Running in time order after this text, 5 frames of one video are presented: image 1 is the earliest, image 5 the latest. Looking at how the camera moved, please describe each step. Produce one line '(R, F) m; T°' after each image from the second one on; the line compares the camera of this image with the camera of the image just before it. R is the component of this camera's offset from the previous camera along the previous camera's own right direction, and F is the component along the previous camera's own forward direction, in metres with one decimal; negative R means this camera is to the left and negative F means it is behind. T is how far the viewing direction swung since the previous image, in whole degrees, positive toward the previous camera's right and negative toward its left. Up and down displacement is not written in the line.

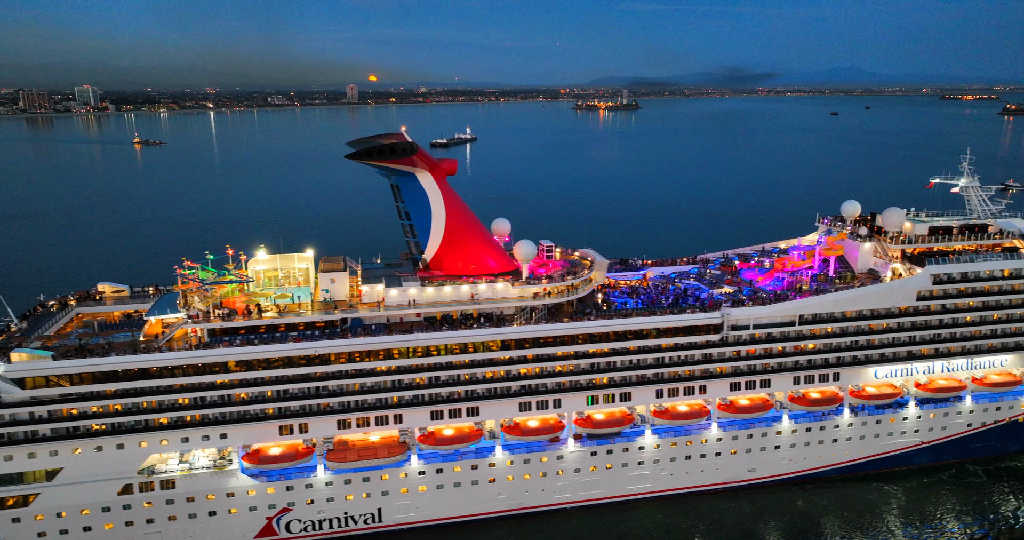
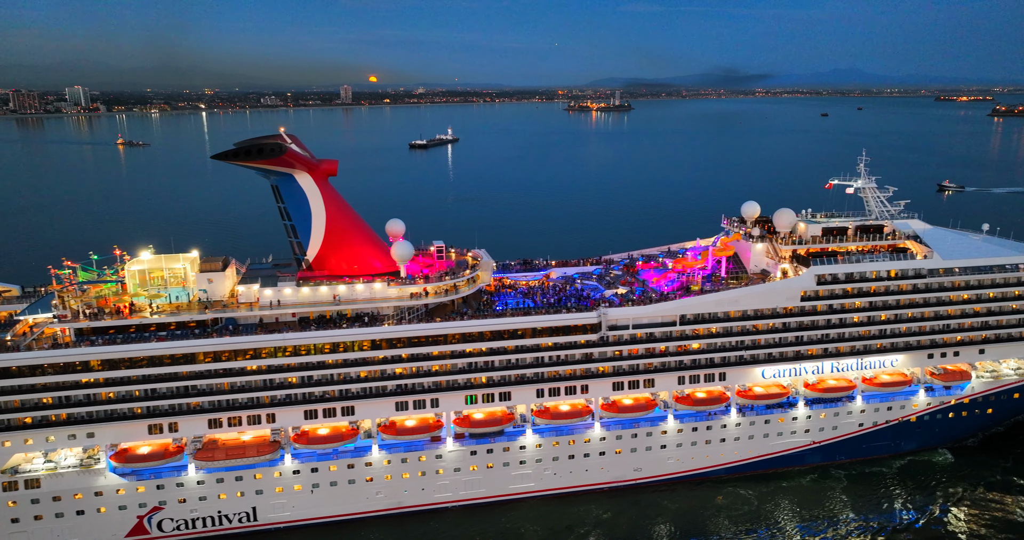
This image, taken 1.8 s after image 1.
(+2.8, -0.1) m; 0°
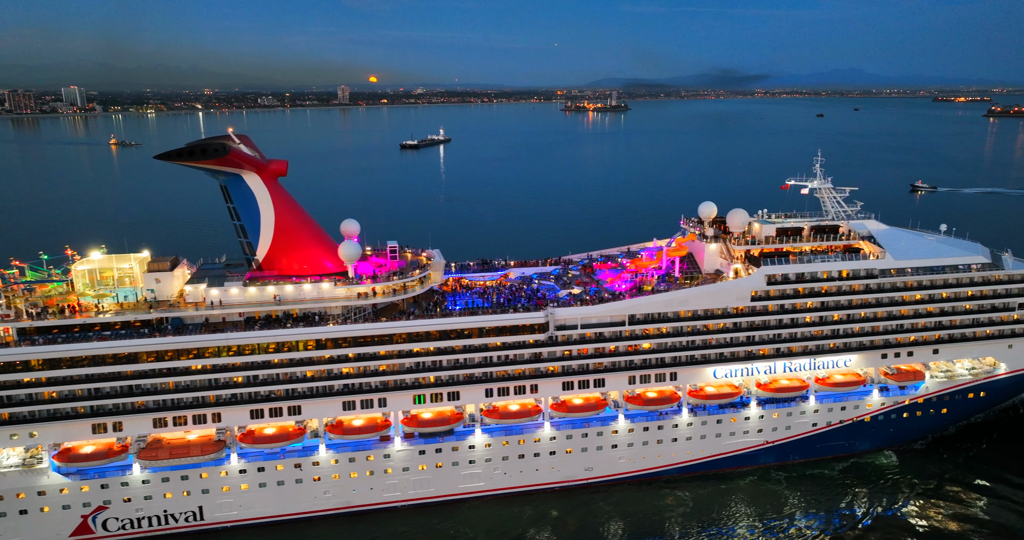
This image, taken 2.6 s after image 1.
(+1.2, 0.0) m; 0°
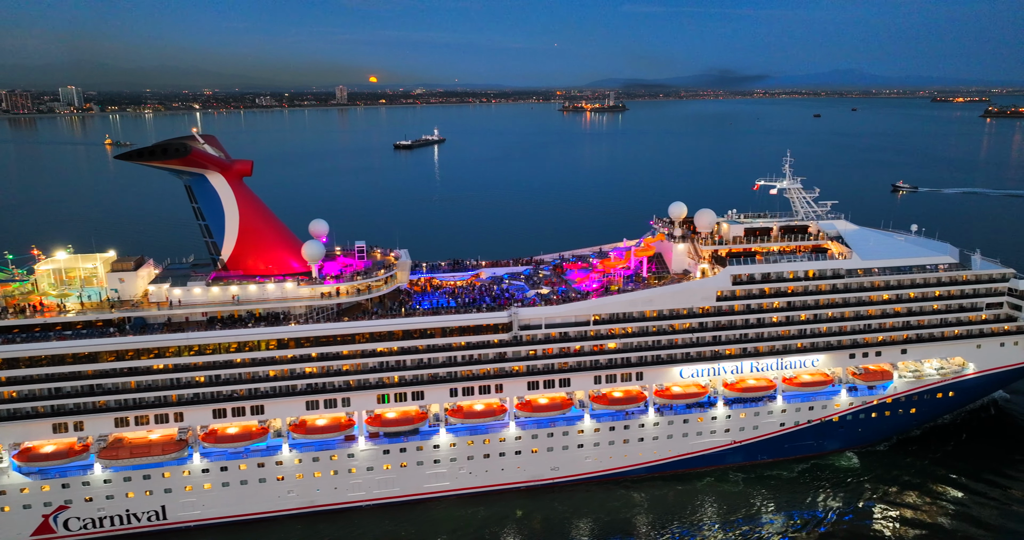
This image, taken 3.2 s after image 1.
(+0.8, 0.0) m; 0°
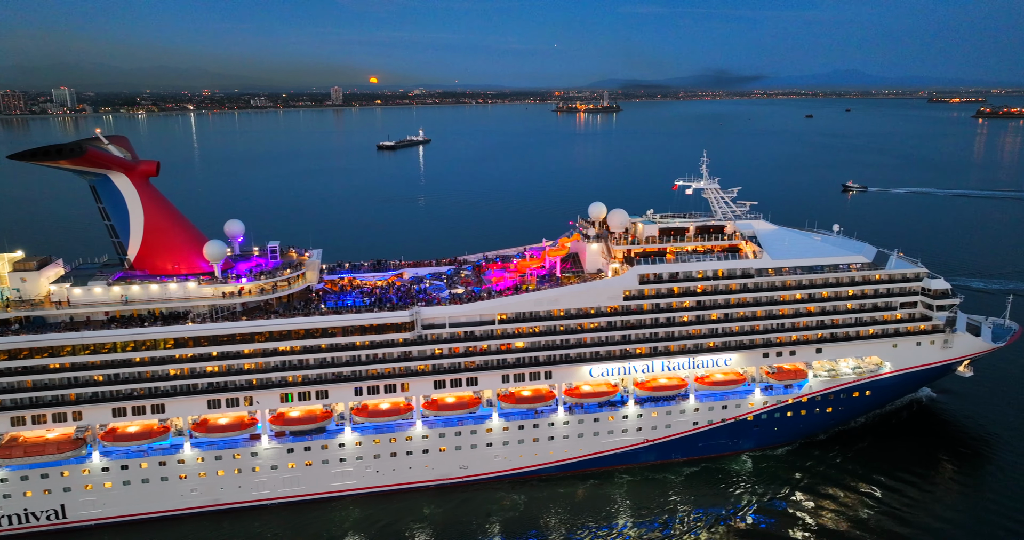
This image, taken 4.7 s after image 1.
(+2.3, -0.1) m; 0°
